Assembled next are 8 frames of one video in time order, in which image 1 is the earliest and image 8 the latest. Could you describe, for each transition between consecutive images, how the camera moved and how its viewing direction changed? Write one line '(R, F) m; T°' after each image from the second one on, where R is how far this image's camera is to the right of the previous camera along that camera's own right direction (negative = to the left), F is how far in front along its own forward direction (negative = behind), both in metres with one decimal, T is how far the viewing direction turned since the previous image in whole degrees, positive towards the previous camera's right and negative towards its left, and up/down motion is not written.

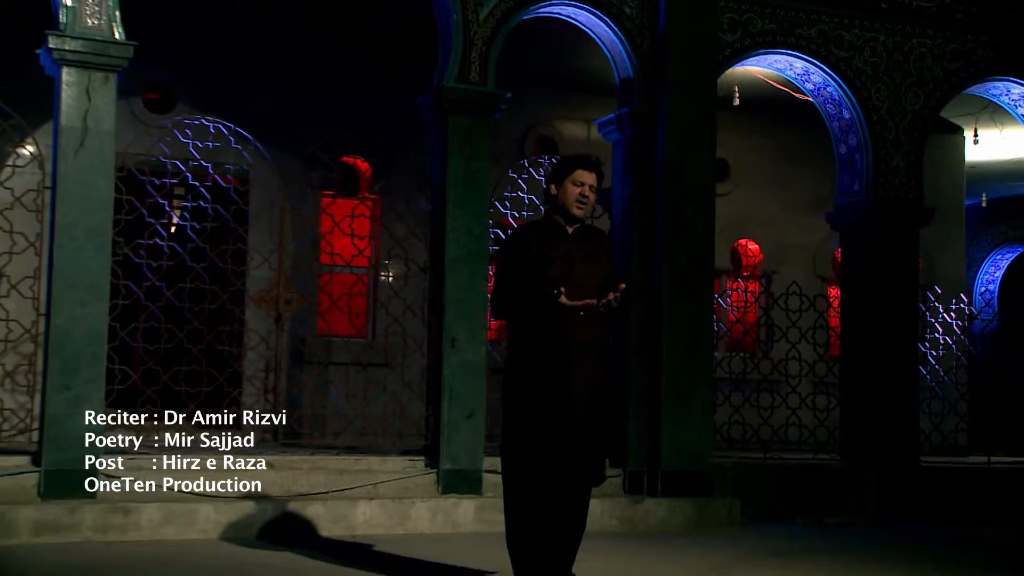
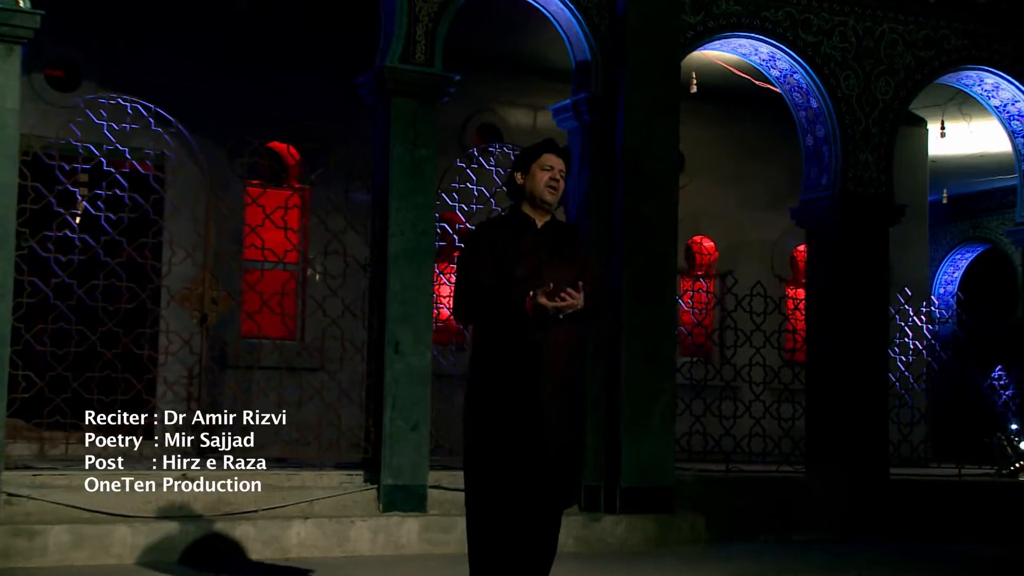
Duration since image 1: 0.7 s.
(-0.1, +0.8) m; +3°
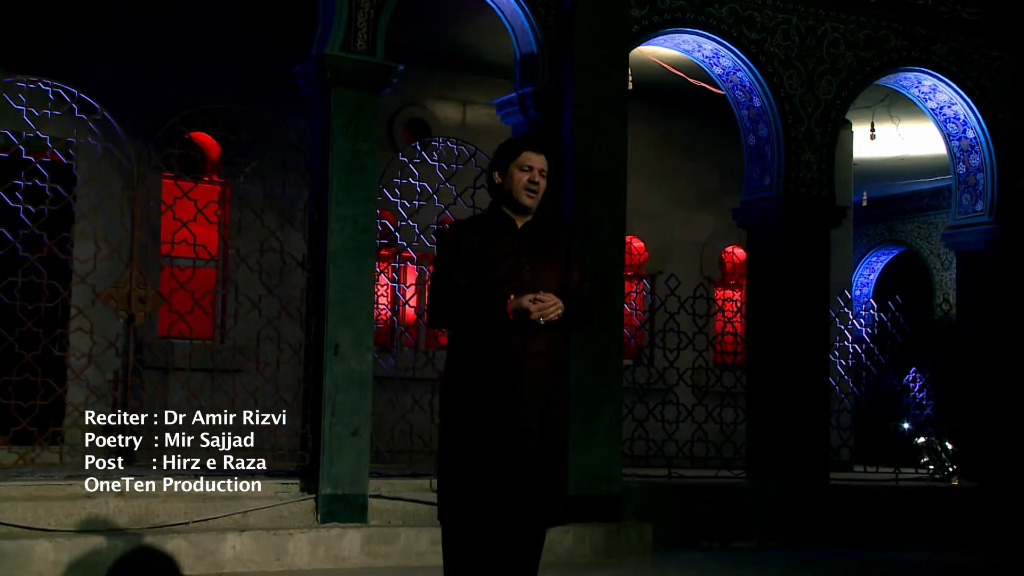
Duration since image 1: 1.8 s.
(-0.3, +0.4) m; +4°
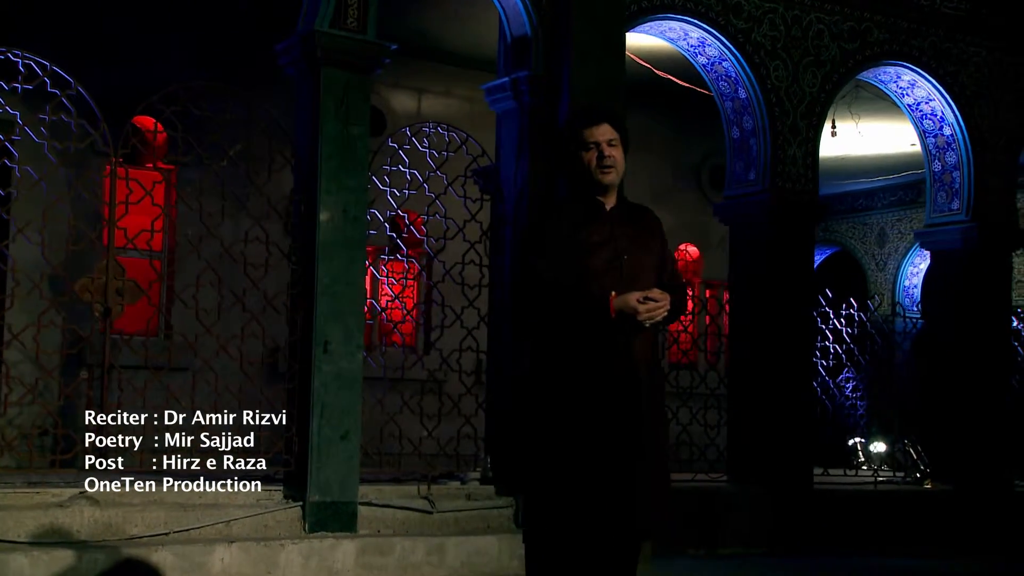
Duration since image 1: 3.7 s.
(-0.6, +0.5) m; +4°
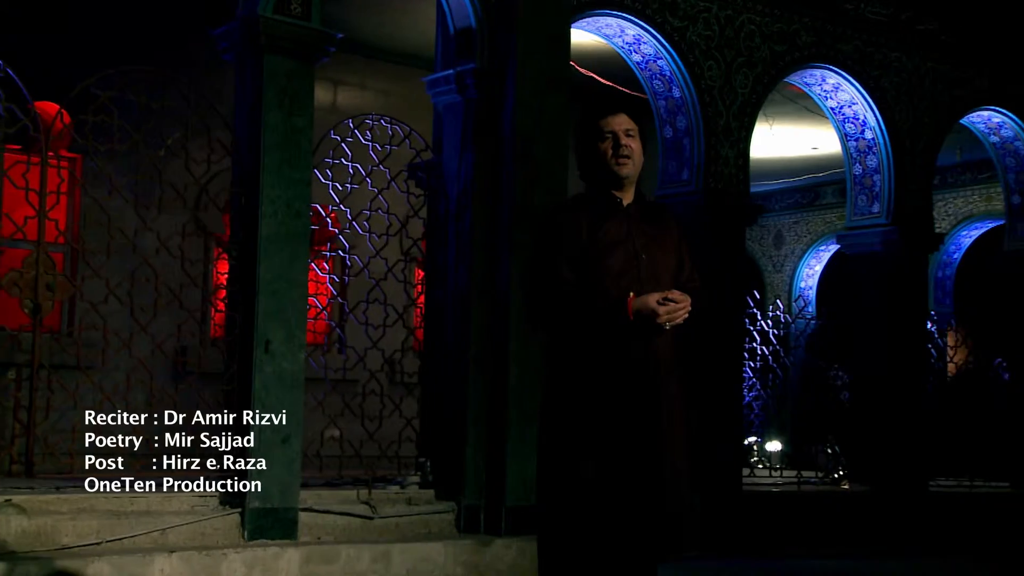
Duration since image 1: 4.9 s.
(-0.4, +0.2) m; +5°
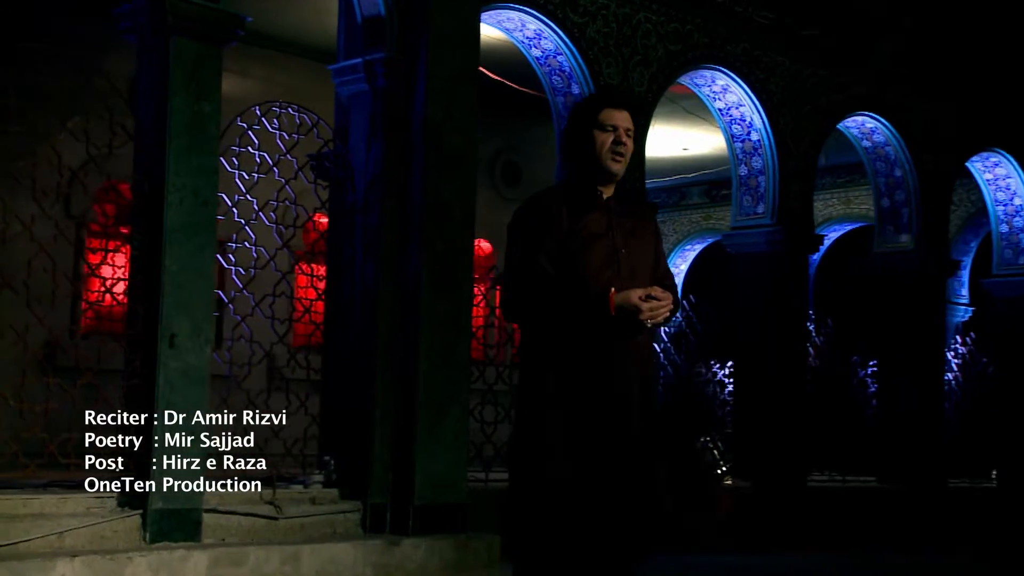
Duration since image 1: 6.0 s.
(-0.4, +0.1) m; +7°
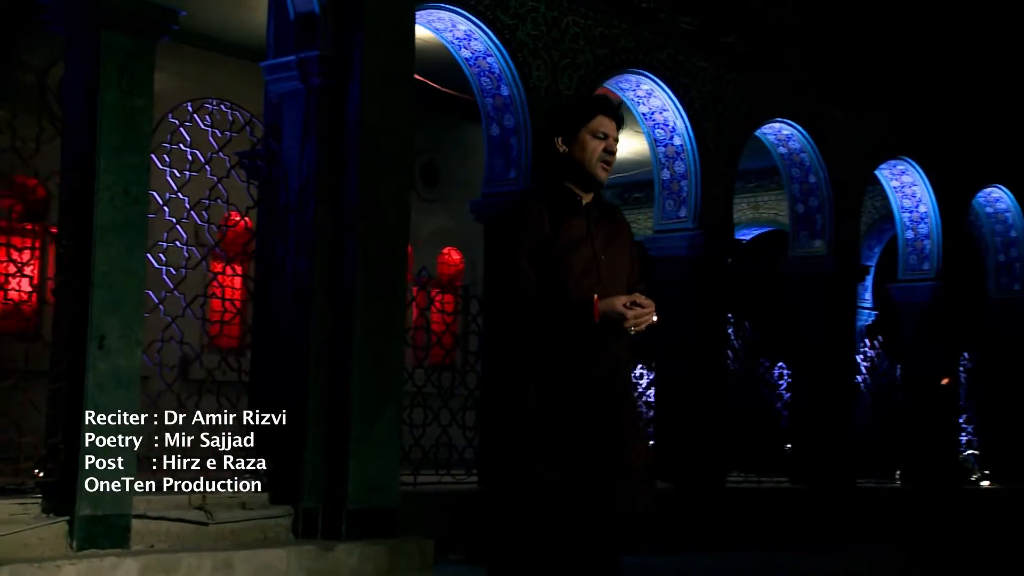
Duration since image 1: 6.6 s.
(-0.2, +0.1) m; +4°
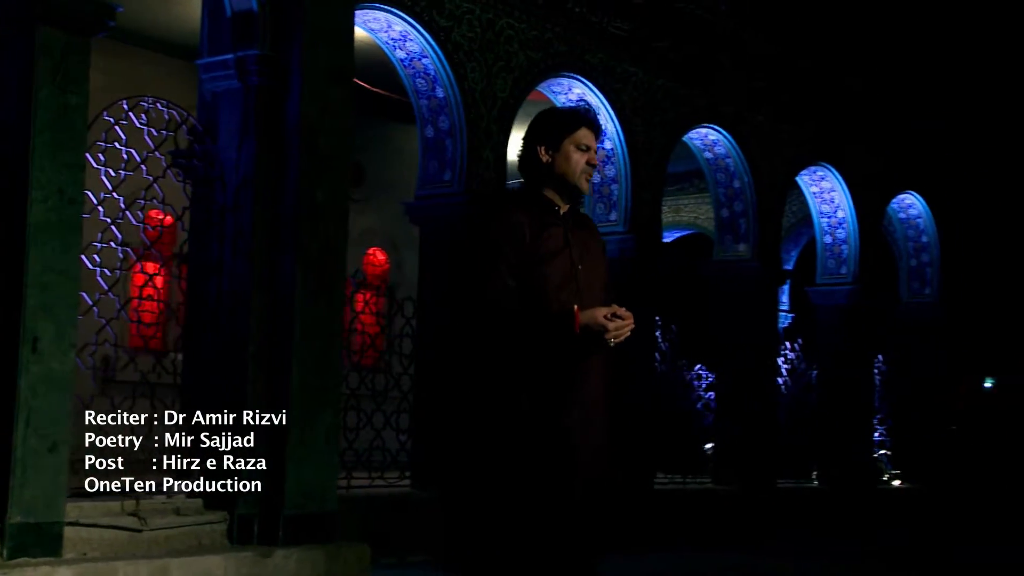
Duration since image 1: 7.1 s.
(-0.2, 0.0) m; +4°
